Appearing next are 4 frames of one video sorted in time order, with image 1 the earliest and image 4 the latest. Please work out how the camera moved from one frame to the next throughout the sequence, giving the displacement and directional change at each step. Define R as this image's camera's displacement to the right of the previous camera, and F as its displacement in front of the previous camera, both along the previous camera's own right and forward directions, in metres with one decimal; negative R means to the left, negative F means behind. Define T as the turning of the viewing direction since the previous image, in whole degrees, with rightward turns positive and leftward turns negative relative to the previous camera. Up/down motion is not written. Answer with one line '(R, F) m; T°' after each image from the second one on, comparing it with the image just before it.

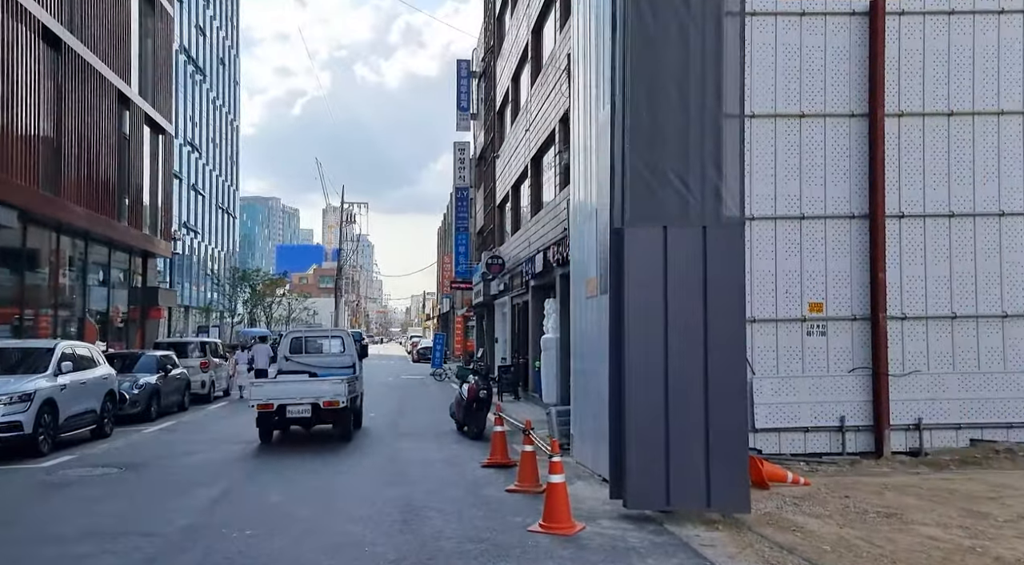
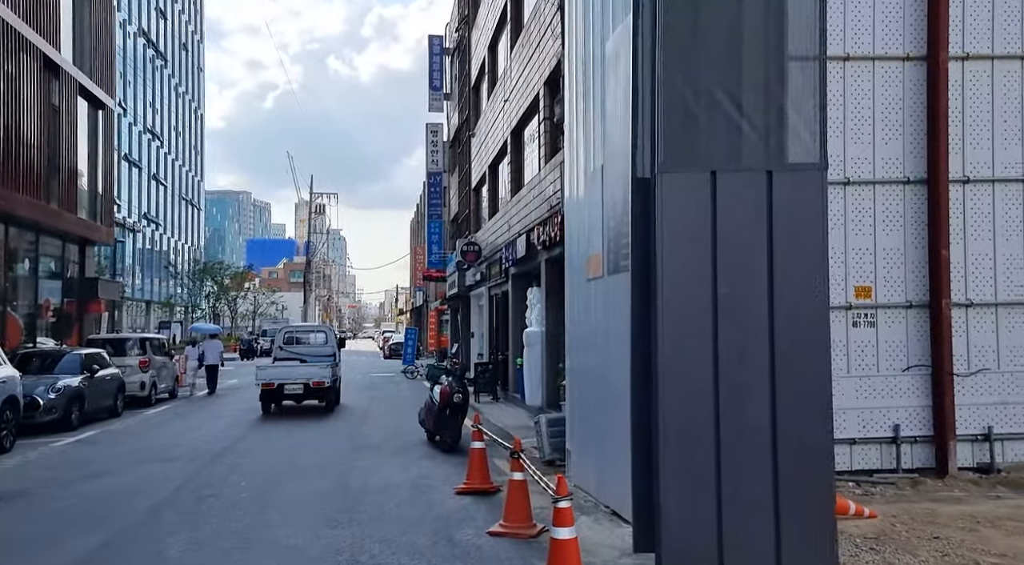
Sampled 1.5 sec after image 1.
(-0.1, +2.2) m; +2°
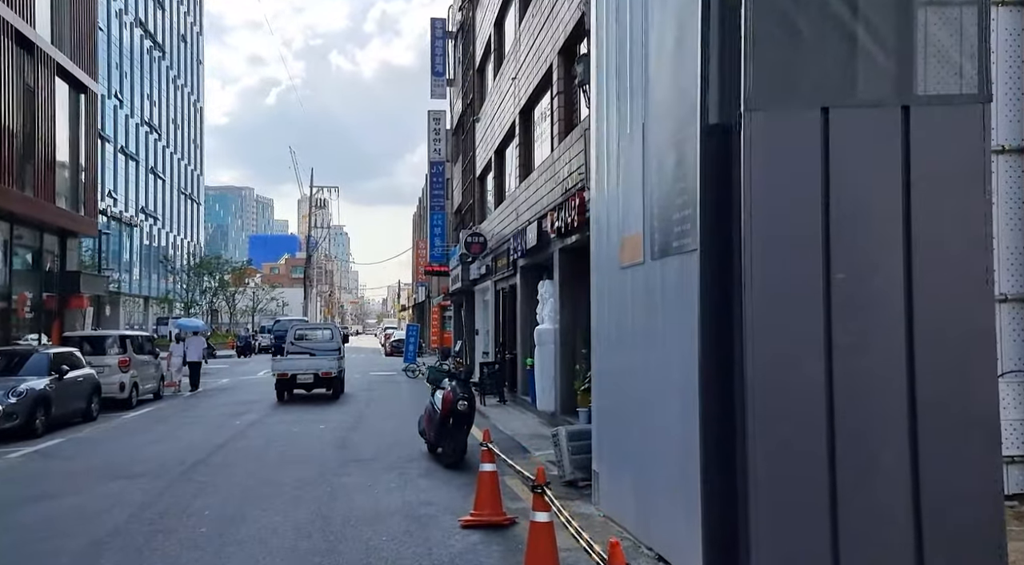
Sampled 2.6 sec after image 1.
(-0.1, +1.6) m; 0°
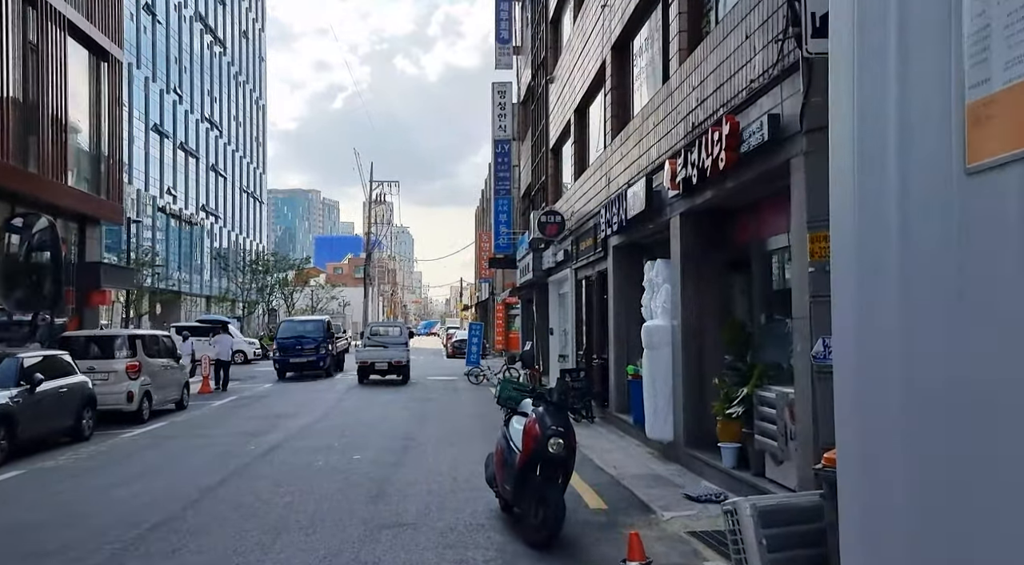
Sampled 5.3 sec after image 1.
(-0.5, +3.9) m; -4°
